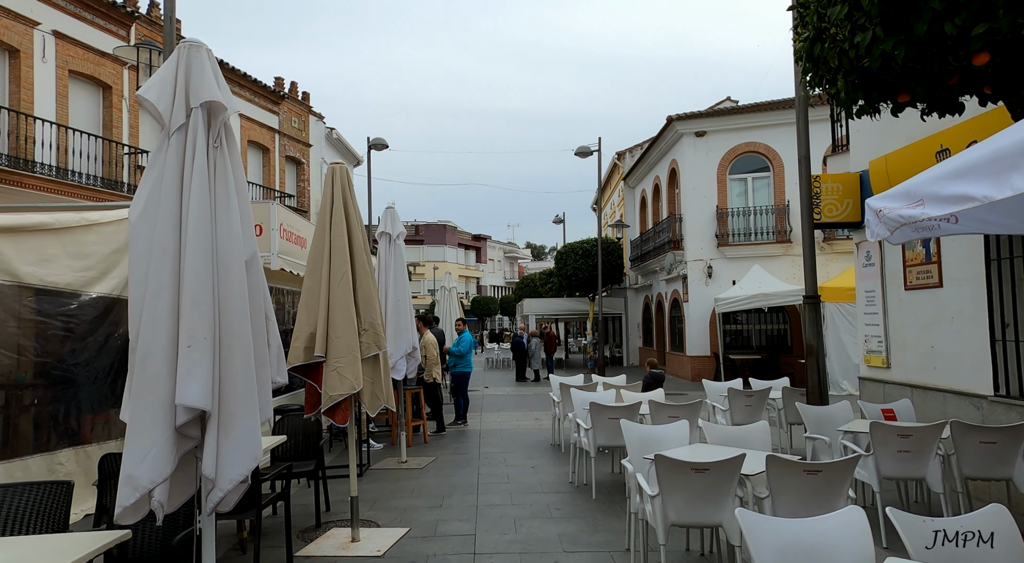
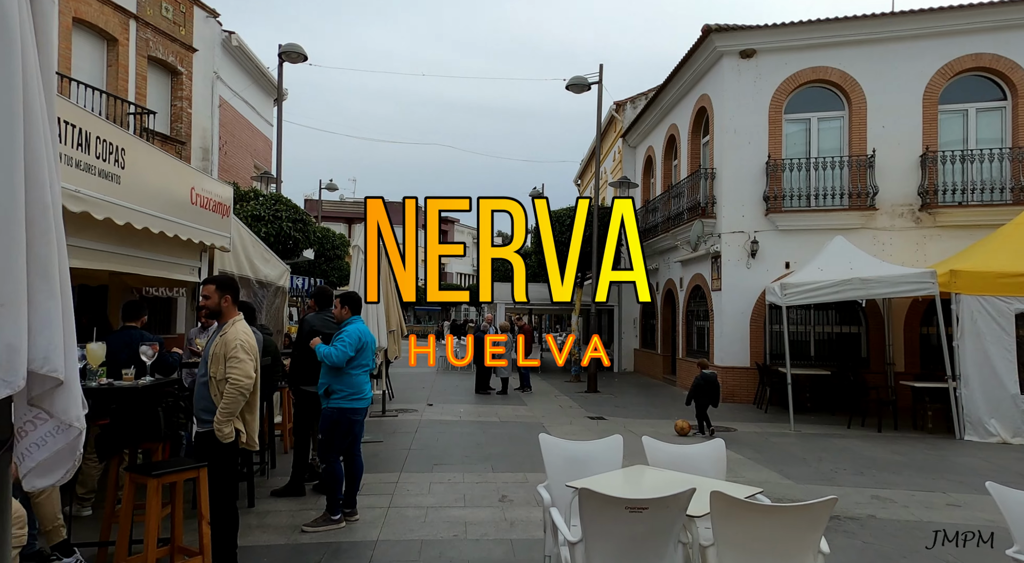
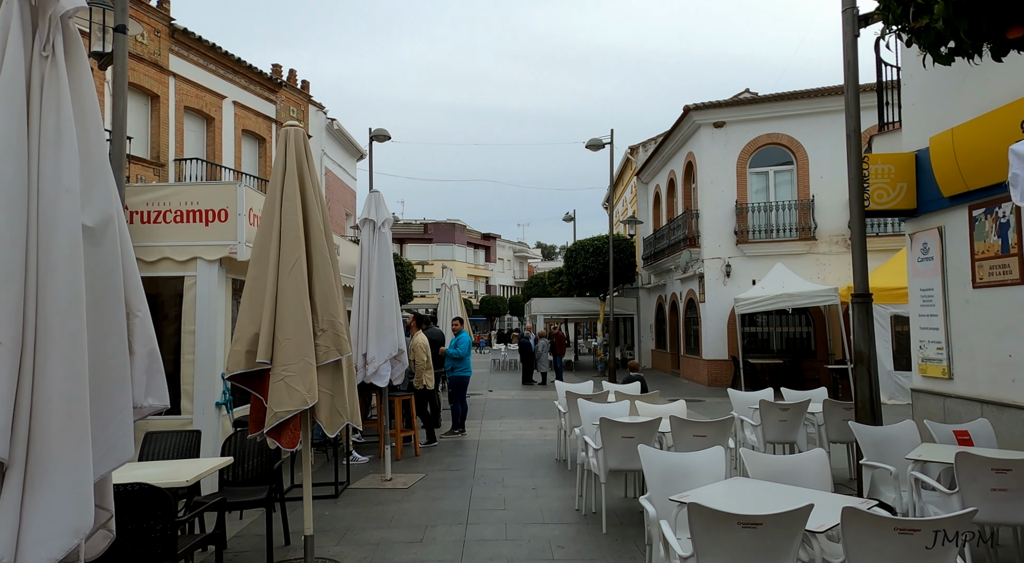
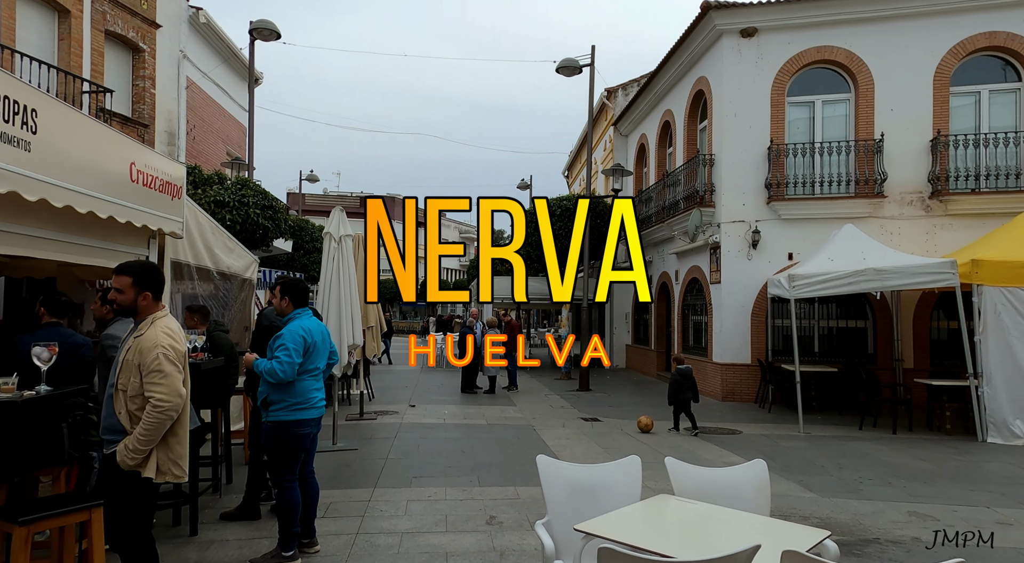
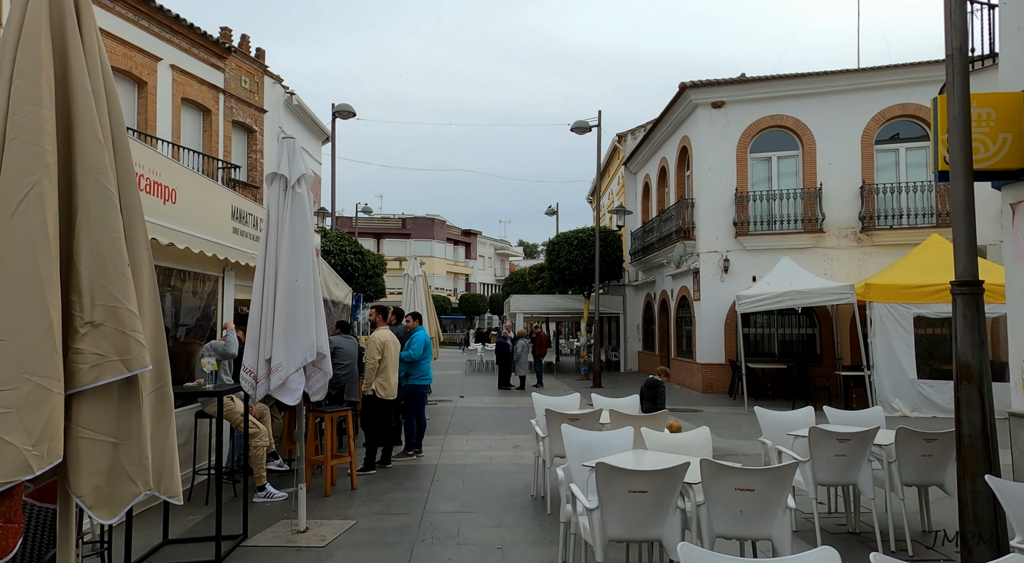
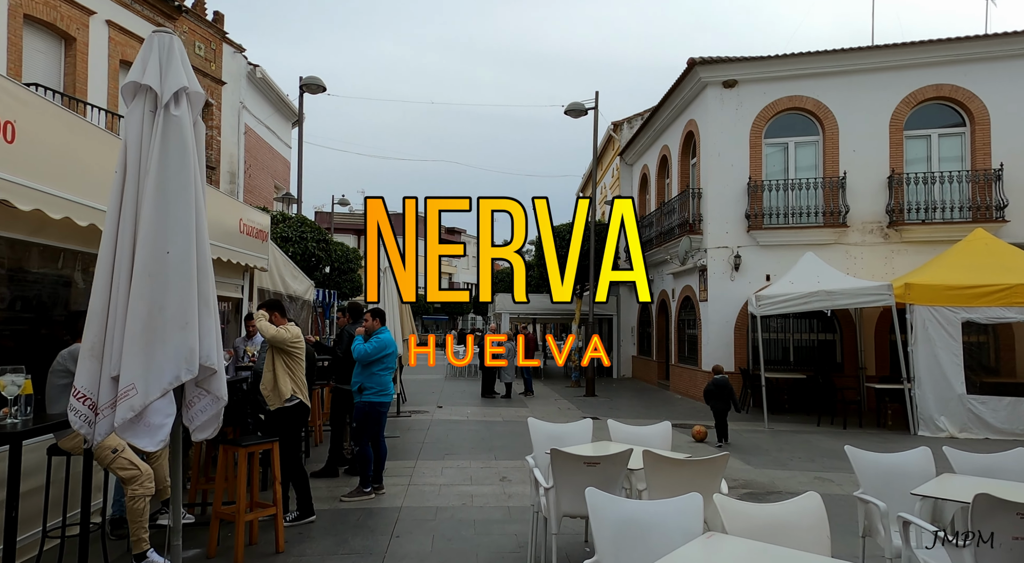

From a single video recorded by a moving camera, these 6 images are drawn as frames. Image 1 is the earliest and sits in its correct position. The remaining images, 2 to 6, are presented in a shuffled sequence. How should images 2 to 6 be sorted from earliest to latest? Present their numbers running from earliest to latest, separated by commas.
3, 5, 6, 2, 4
